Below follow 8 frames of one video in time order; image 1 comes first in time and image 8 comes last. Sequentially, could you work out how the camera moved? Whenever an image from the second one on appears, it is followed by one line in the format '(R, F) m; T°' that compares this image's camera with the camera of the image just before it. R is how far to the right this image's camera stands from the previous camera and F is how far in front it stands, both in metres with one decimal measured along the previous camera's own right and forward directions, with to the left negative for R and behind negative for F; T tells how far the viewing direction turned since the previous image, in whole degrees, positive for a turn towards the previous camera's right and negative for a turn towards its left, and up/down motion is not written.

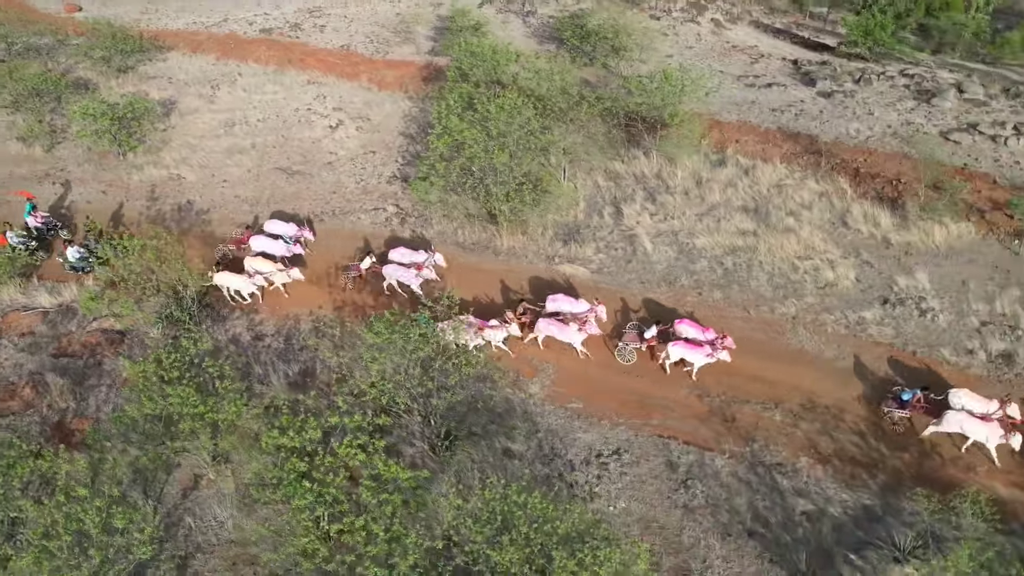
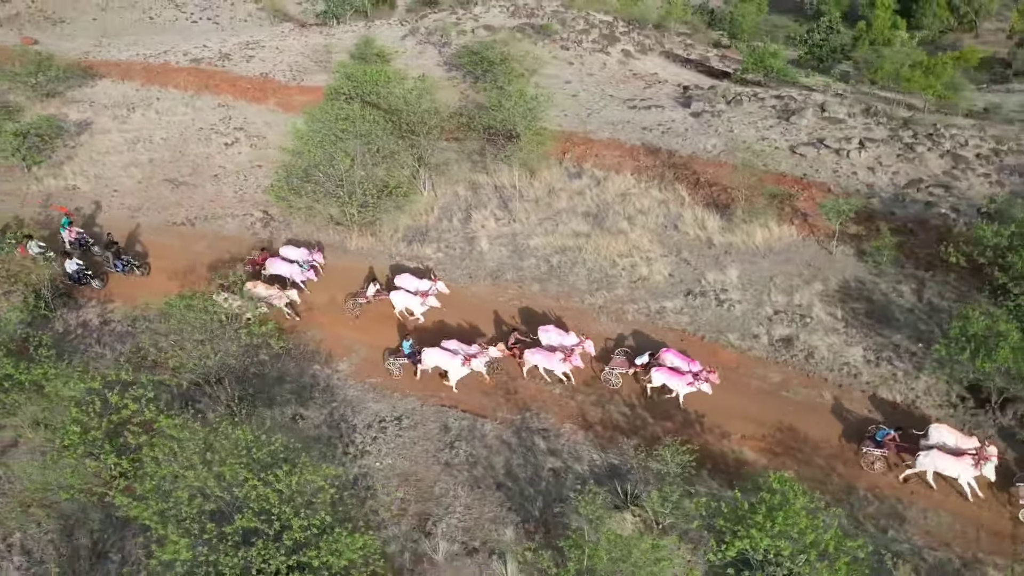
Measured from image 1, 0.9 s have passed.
(+4.1, -1.5) m; -1°
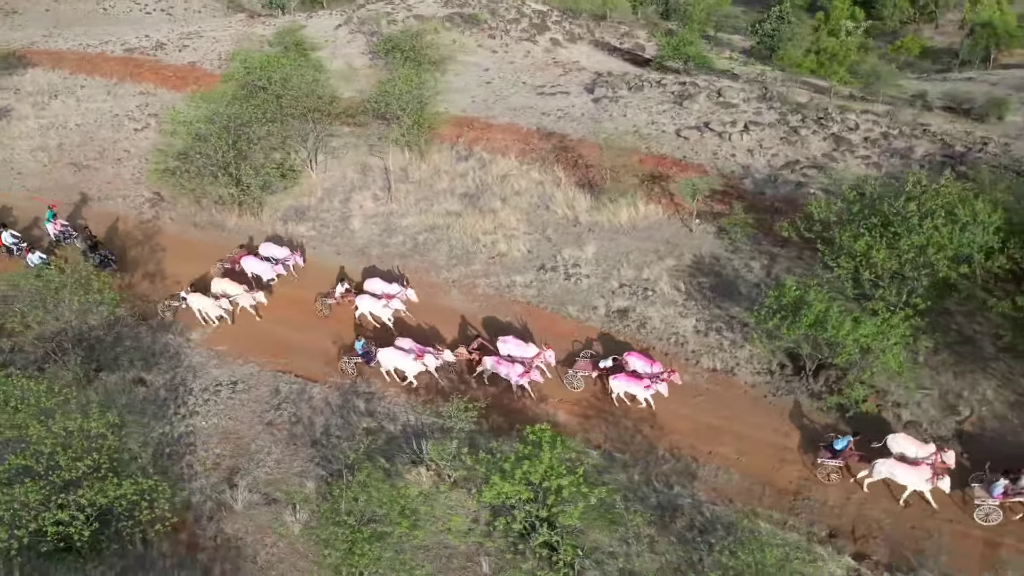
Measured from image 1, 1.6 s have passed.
(+3.5, -0.8) m; -1°
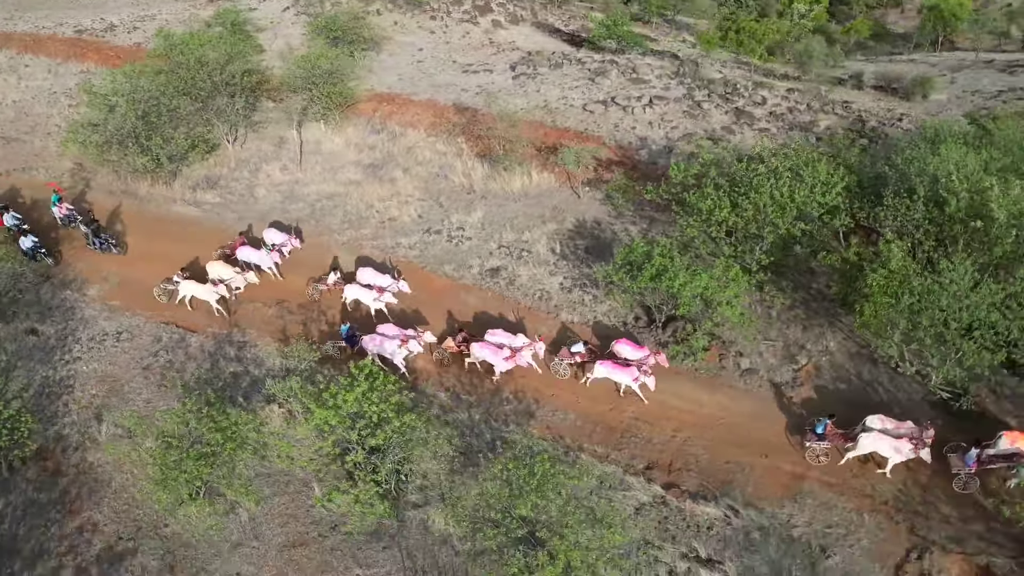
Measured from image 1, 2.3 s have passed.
(+3.0, -1.2) m; -1°
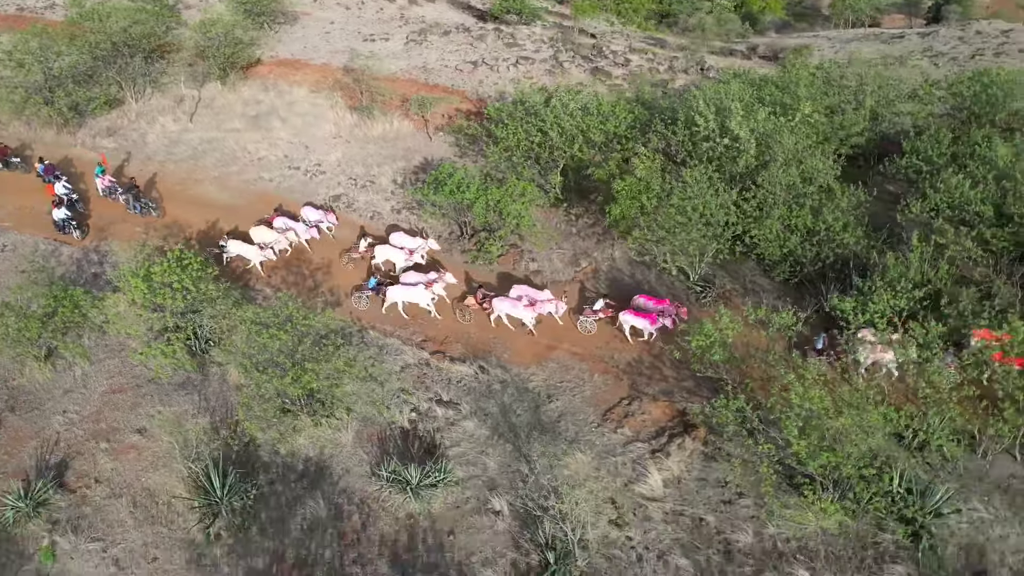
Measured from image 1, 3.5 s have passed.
(+4.6, -3.1) m; -1°
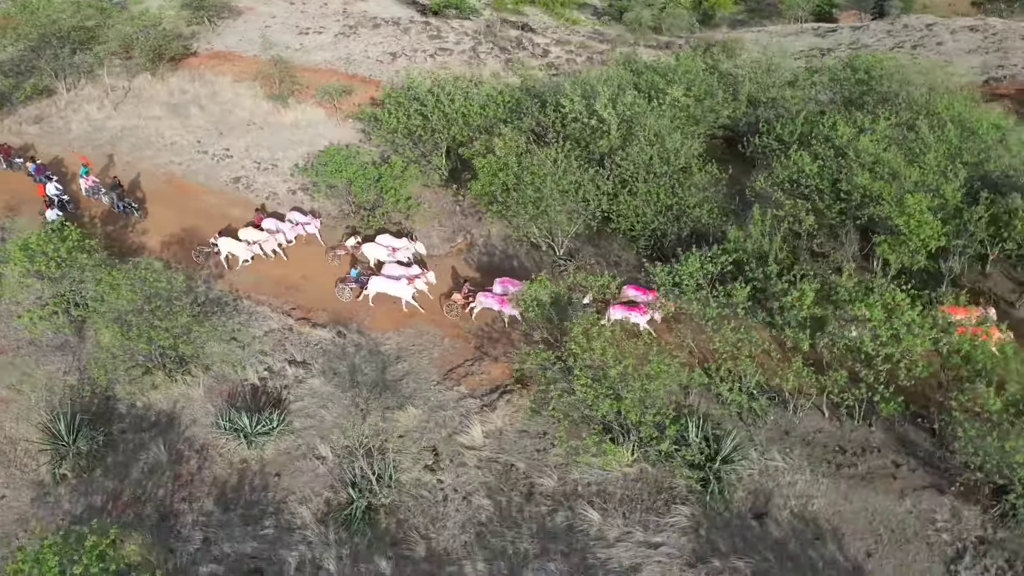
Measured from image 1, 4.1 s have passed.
(+3.5, -1.2) m; -1°
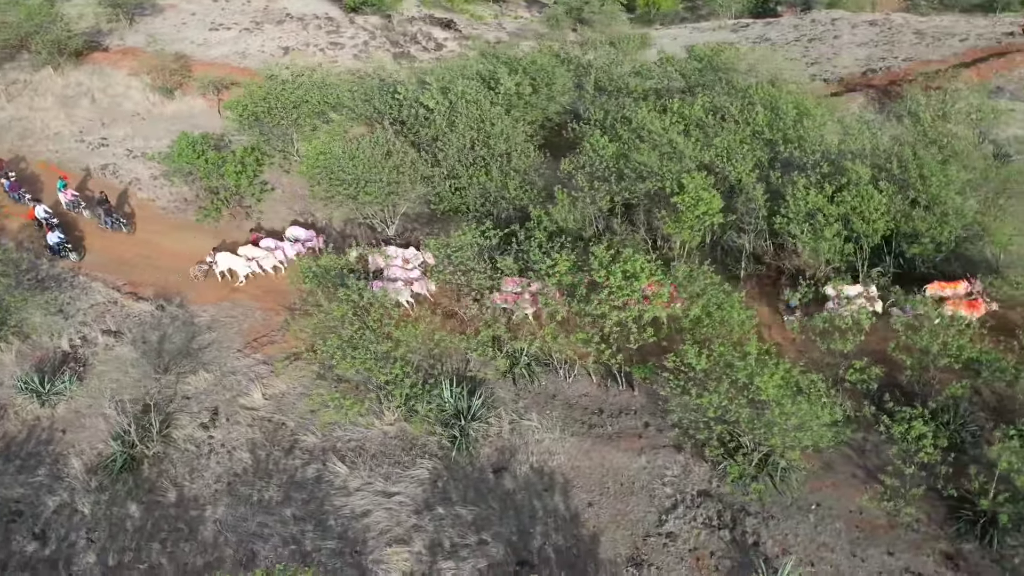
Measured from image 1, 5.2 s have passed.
(+5.0, -1.1) m; -1°
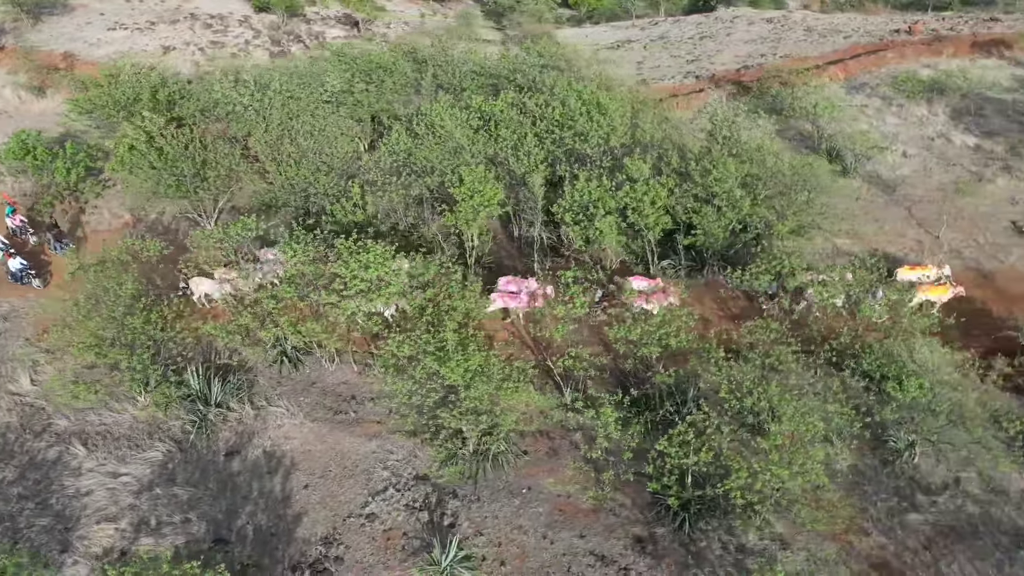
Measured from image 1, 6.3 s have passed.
(+5.7, -0.5) m; -1°
